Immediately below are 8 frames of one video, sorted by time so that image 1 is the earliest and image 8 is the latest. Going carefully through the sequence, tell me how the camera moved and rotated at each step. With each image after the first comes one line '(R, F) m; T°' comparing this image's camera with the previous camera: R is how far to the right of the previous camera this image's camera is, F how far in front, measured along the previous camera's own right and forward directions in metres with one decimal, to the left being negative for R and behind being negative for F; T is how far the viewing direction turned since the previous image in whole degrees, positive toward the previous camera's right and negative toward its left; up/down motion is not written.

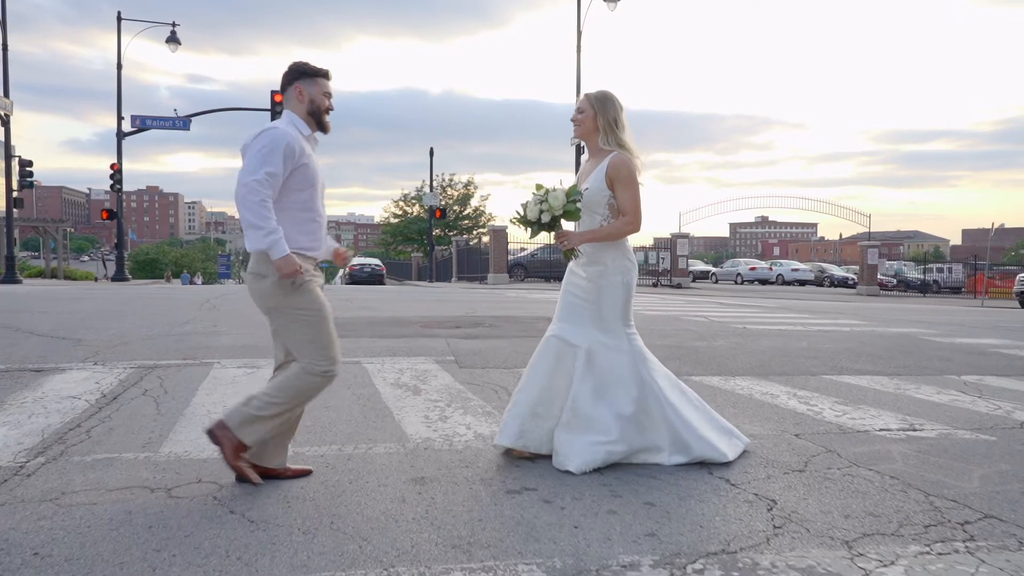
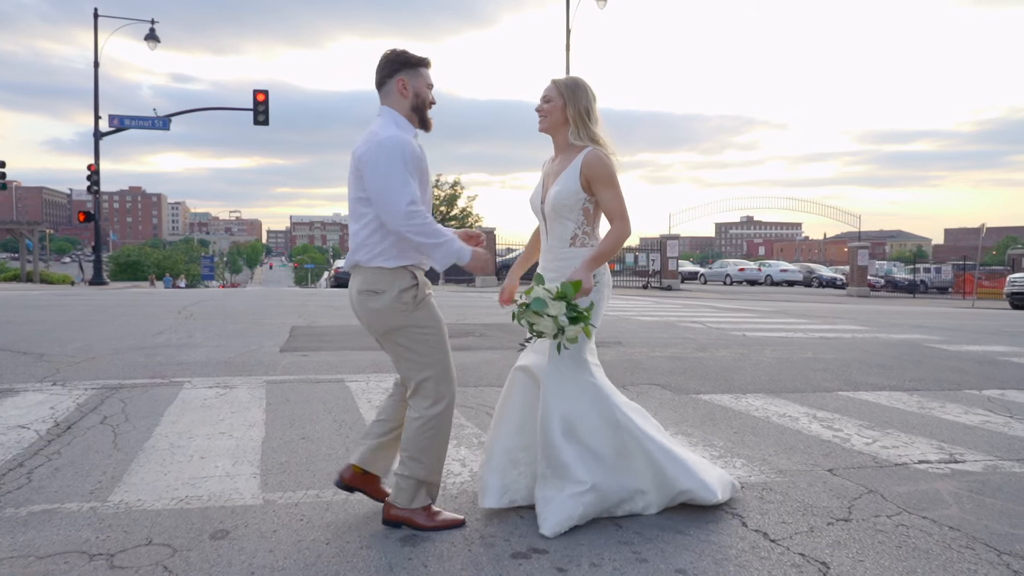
(-0.1, +0.5) m; +1°
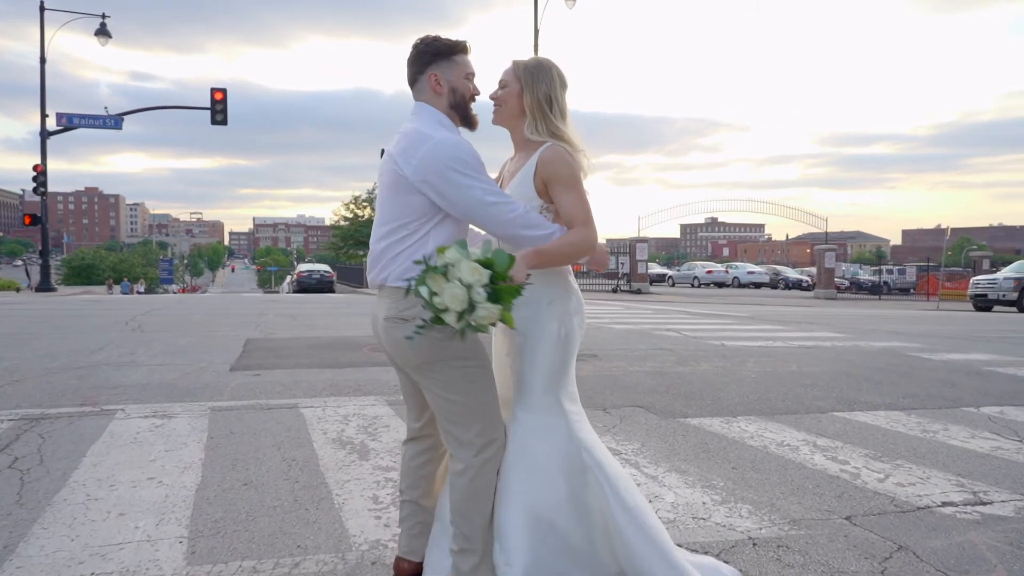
(0.0, +0.6) m; +2°
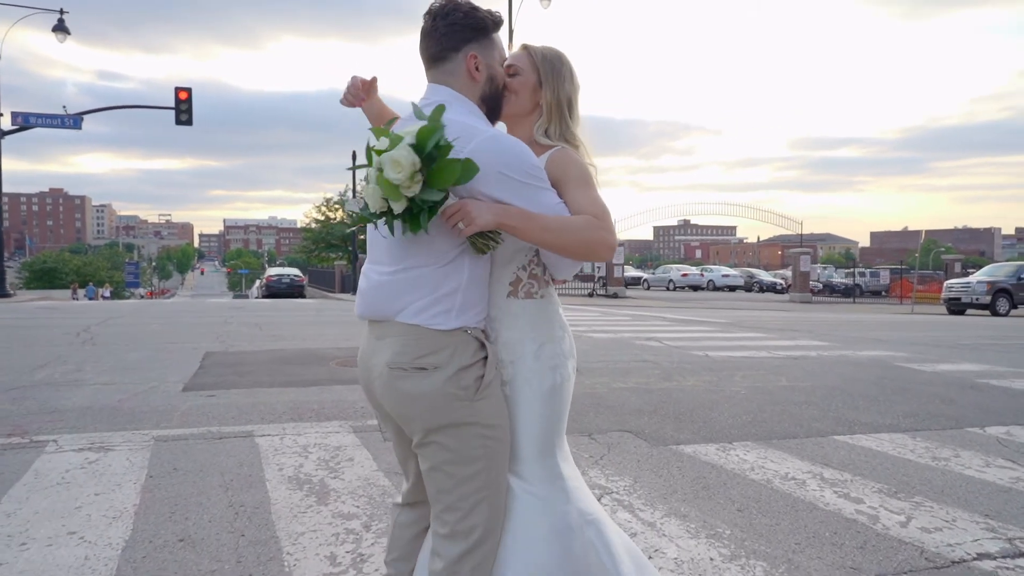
(0.0, +0.5) m; +2°
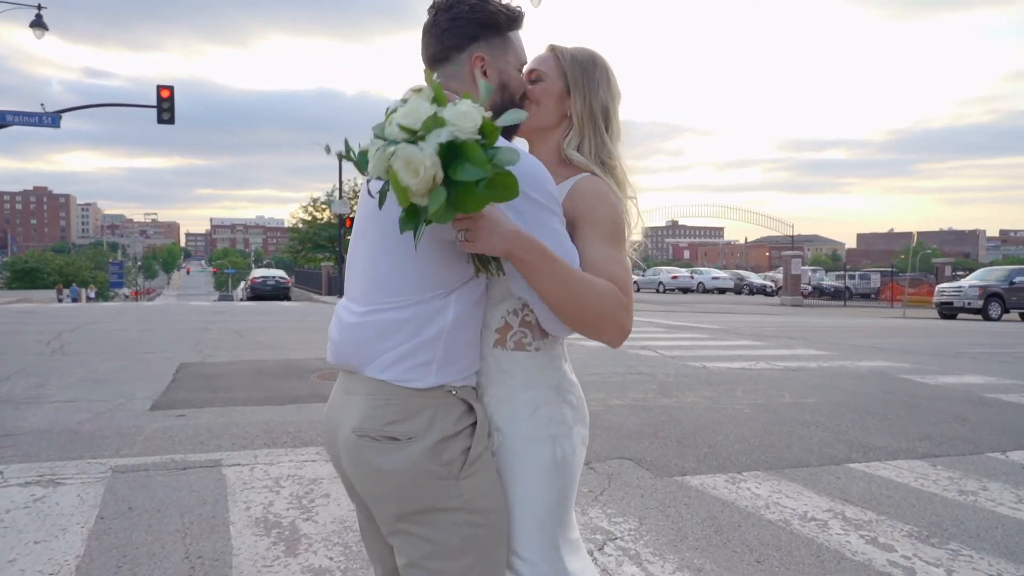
(0.0, +0.4) m; +1°
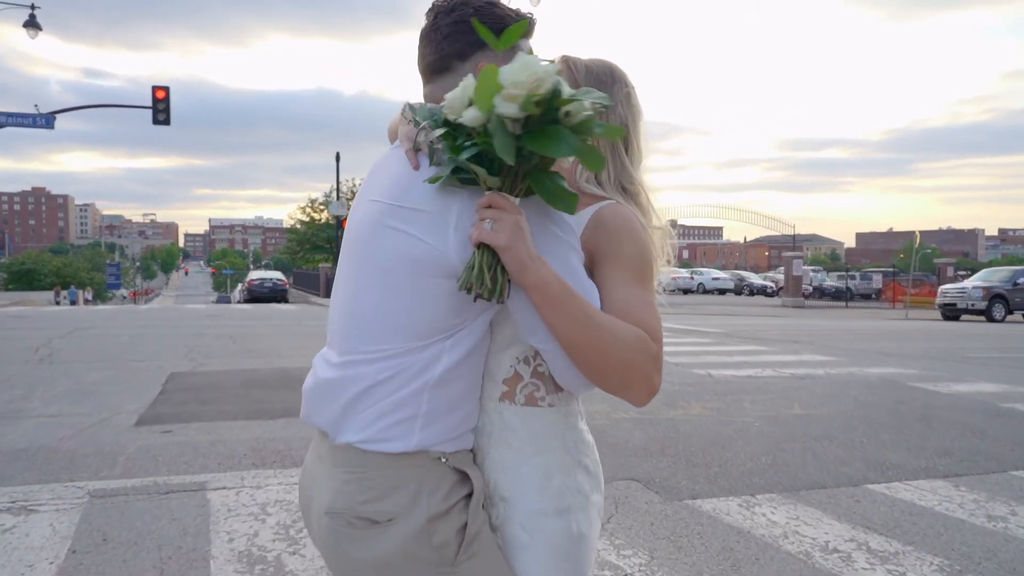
(0.0, +0.3) m; 0°
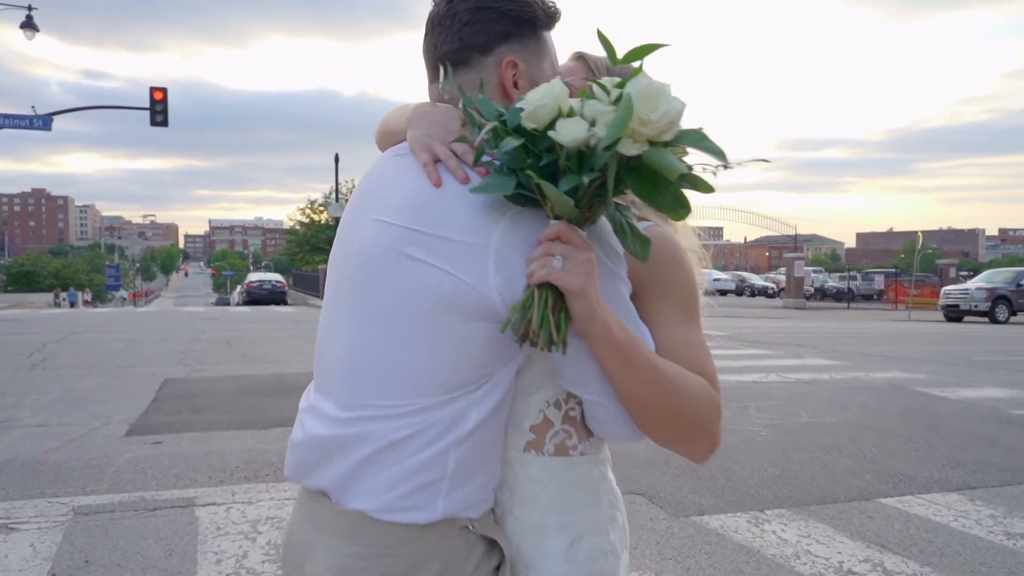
(0.0, +0.2) m; 0°
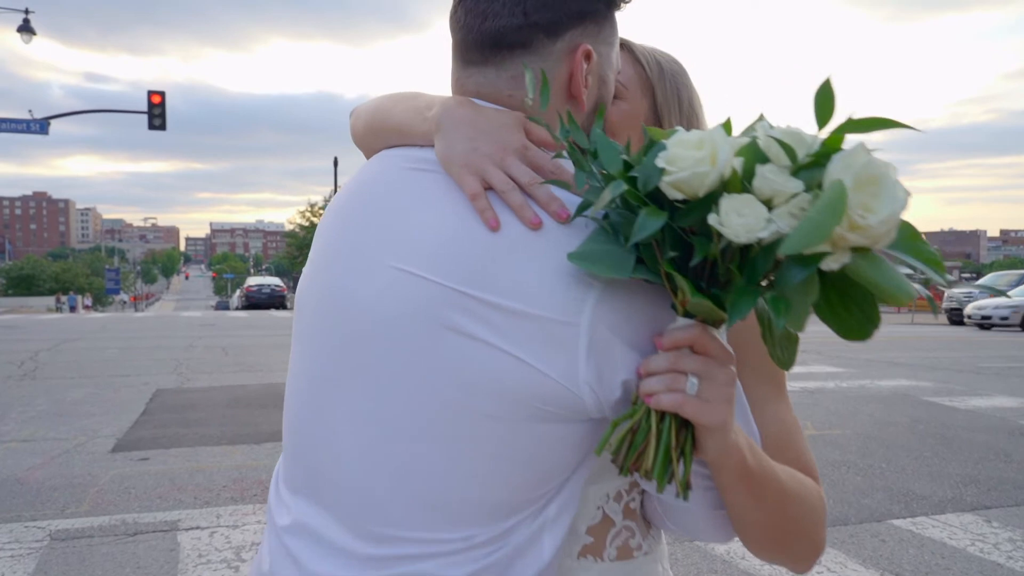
(0.0, +0.2) m; 0°
